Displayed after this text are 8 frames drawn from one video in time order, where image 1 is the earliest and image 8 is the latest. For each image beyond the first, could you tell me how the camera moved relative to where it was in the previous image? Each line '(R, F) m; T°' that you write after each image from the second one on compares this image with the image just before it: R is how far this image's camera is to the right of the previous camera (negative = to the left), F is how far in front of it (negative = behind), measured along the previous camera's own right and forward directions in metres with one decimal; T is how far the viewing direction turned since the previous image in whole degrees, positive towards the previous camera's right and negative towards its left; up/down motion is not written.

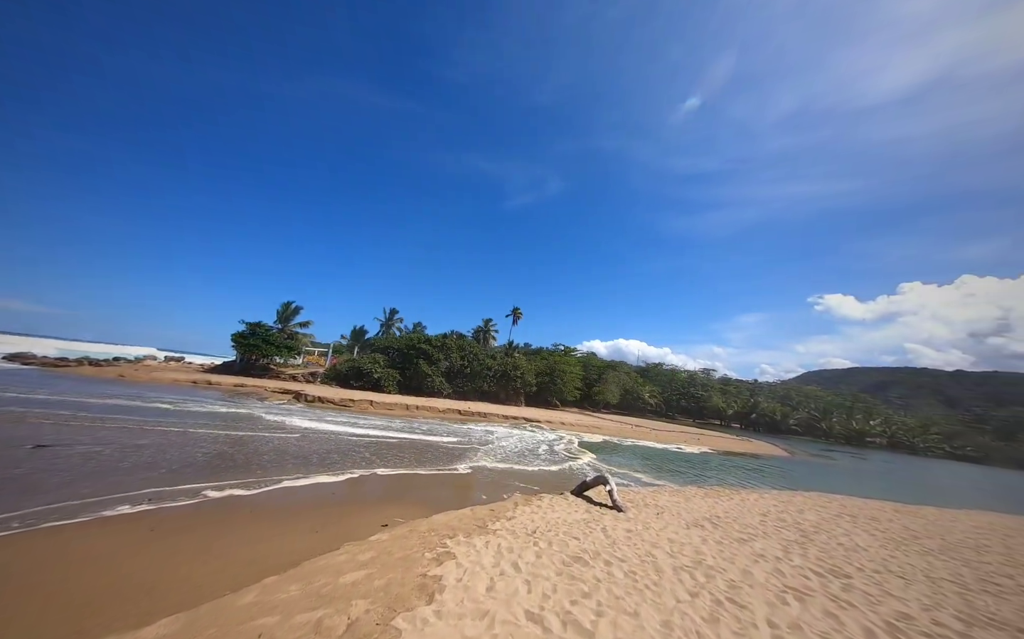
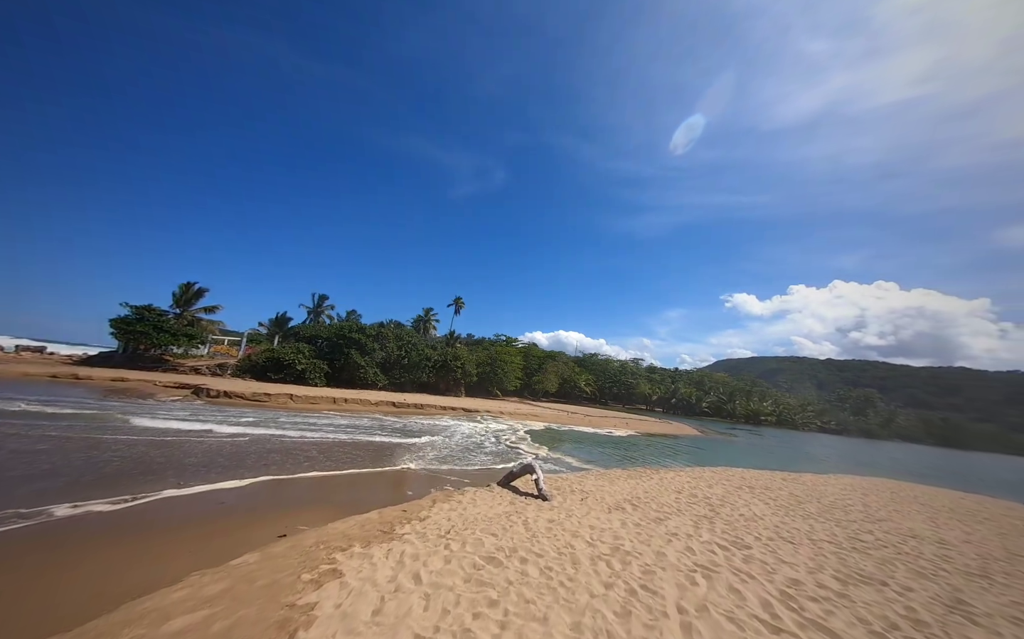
(+0.4, +0.5) m; +9°
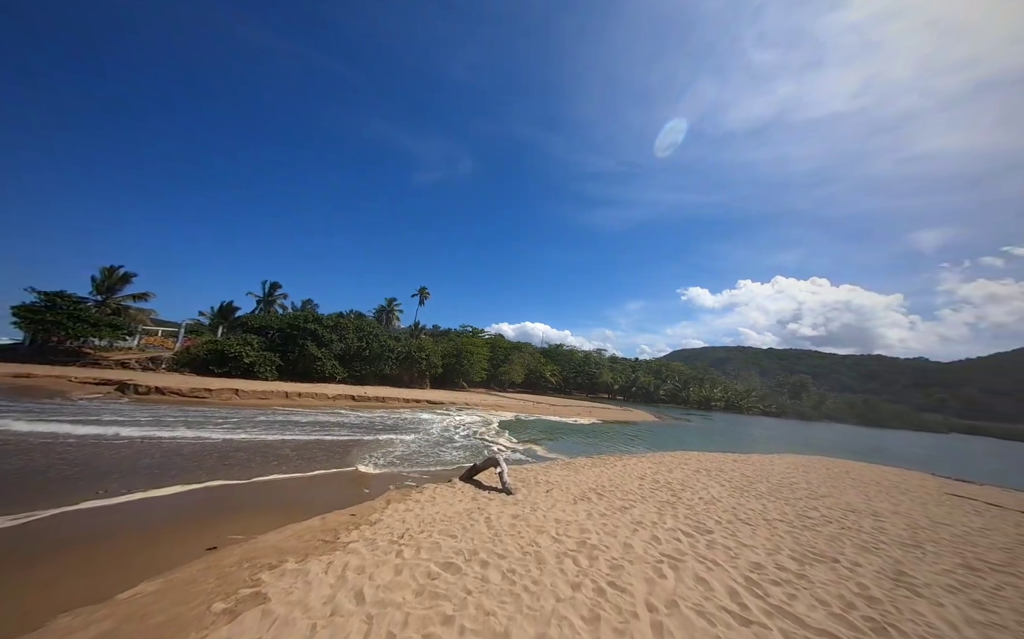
(+0.1, +0.4) m; +5°
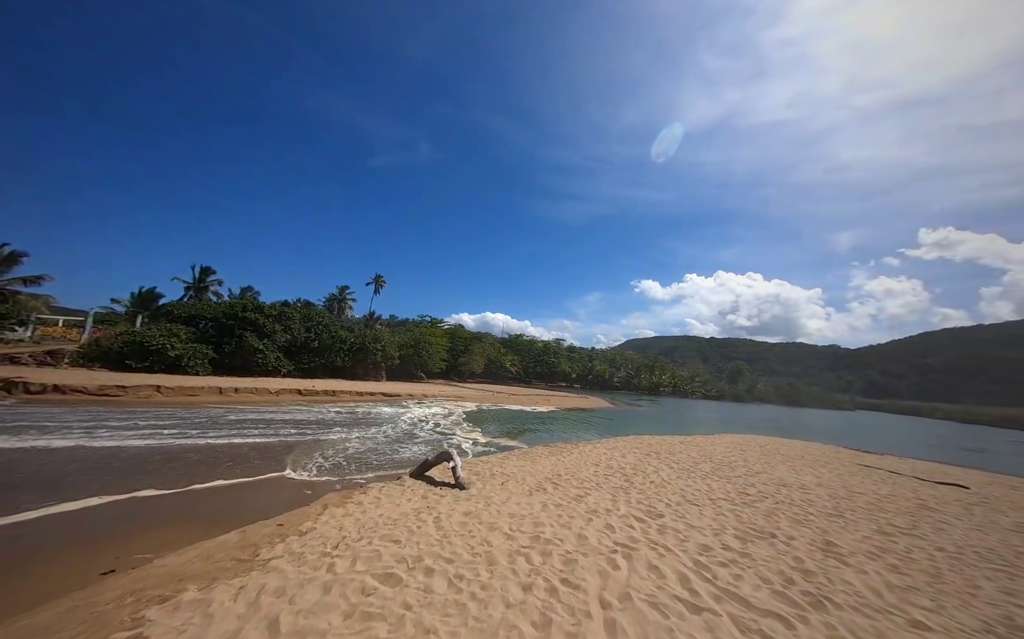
(+0.1, +0.3) m; +7°
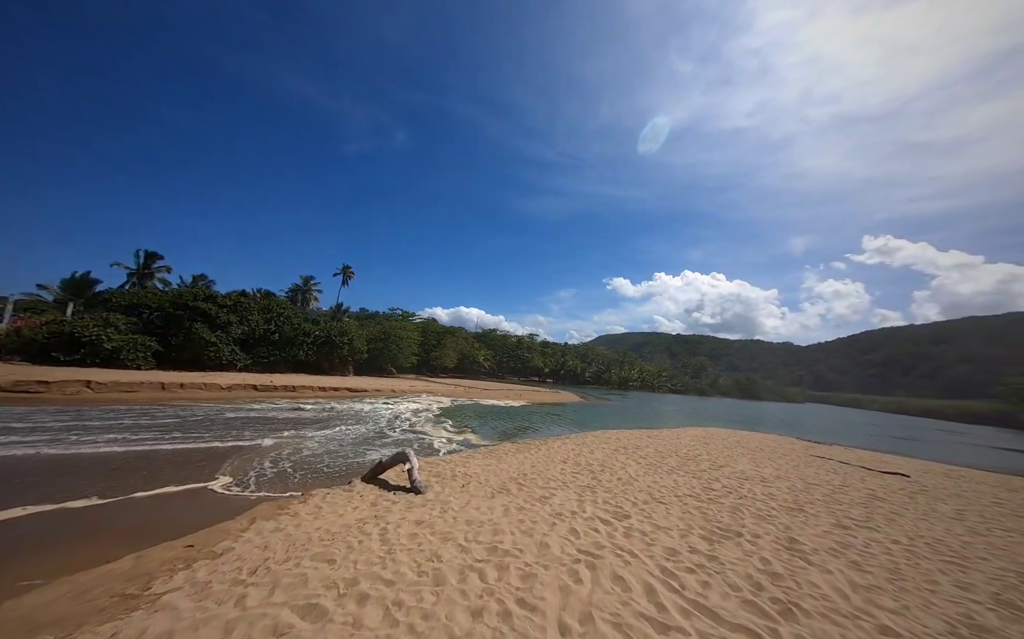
(+0.2, +0.5) m; +4°
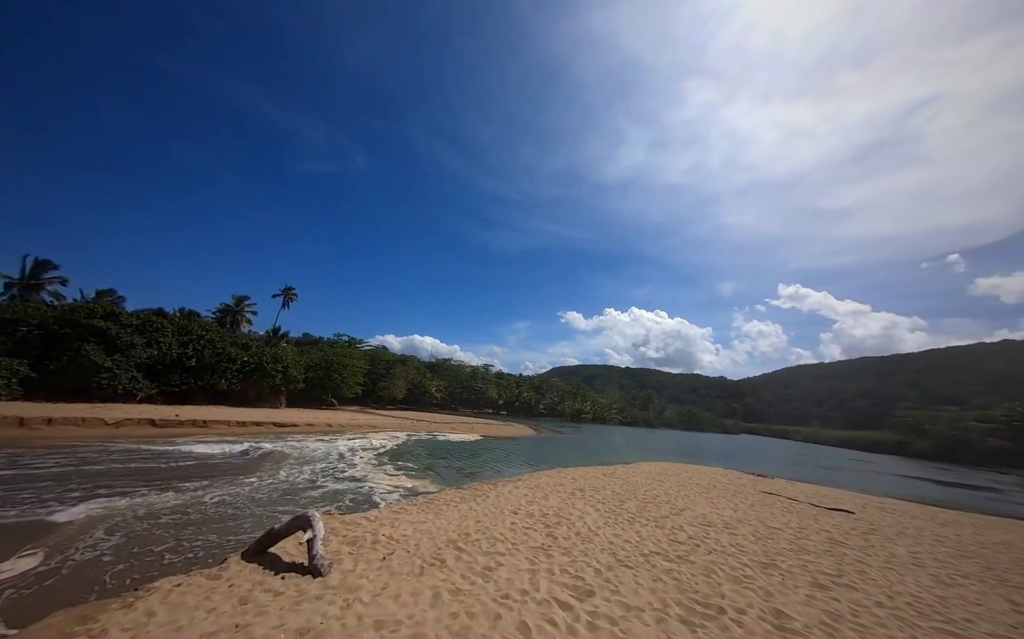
(+0.2, +1.1) m; +7°
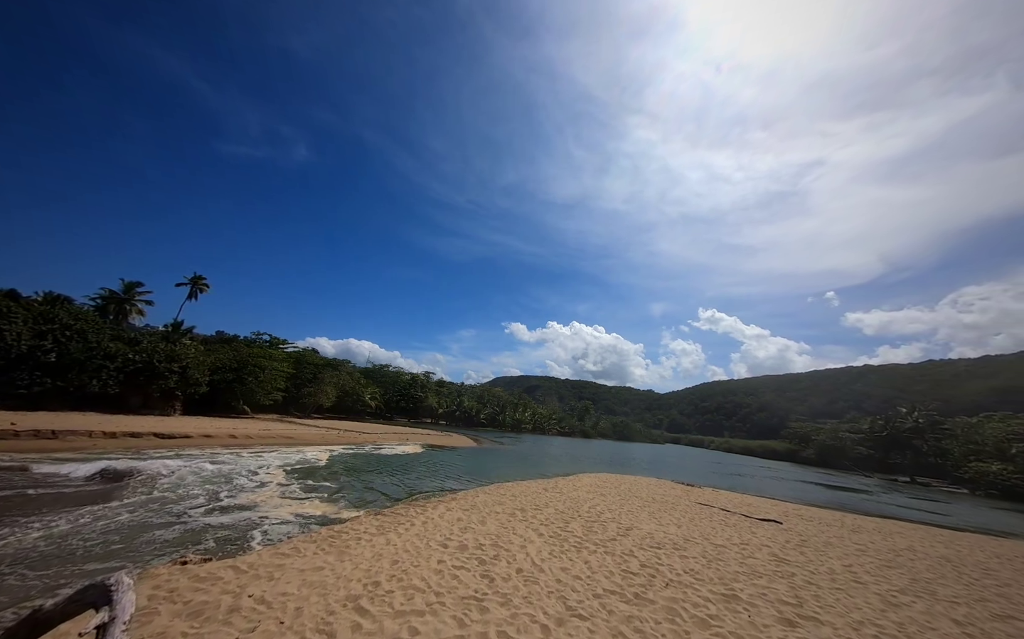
(+0.1, +1.3) m; +9°
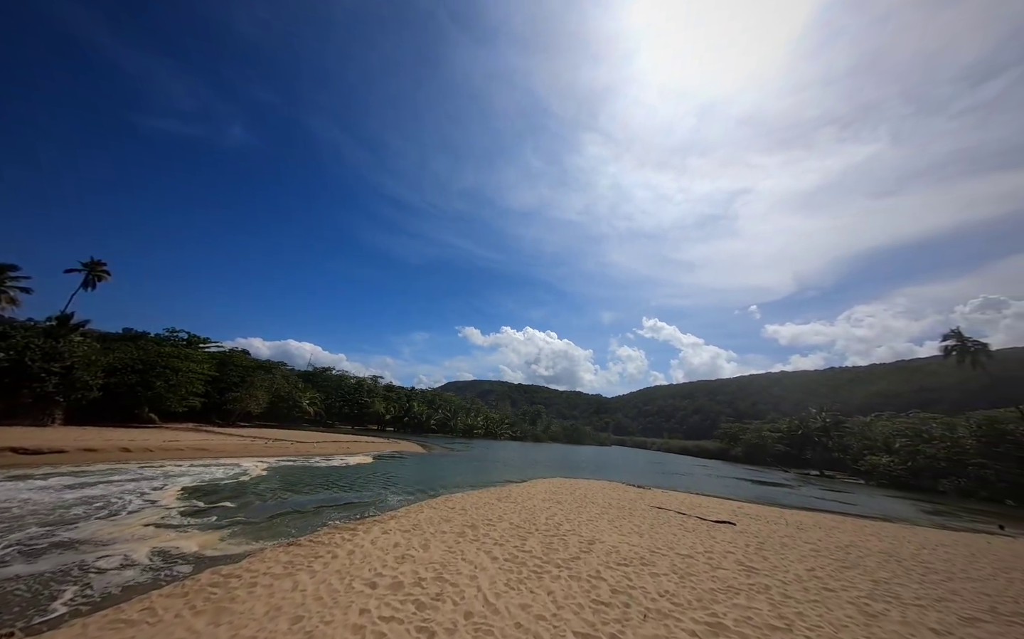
(0.0, +1.3) m; +7°
